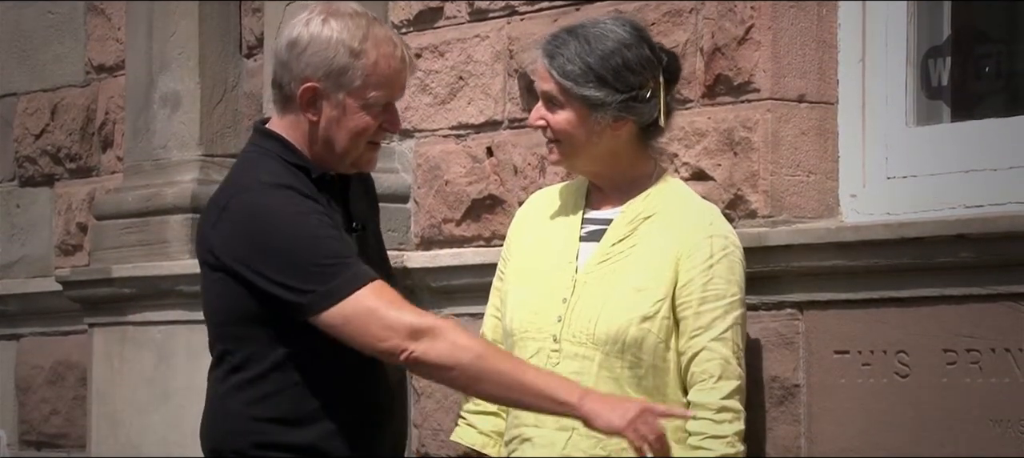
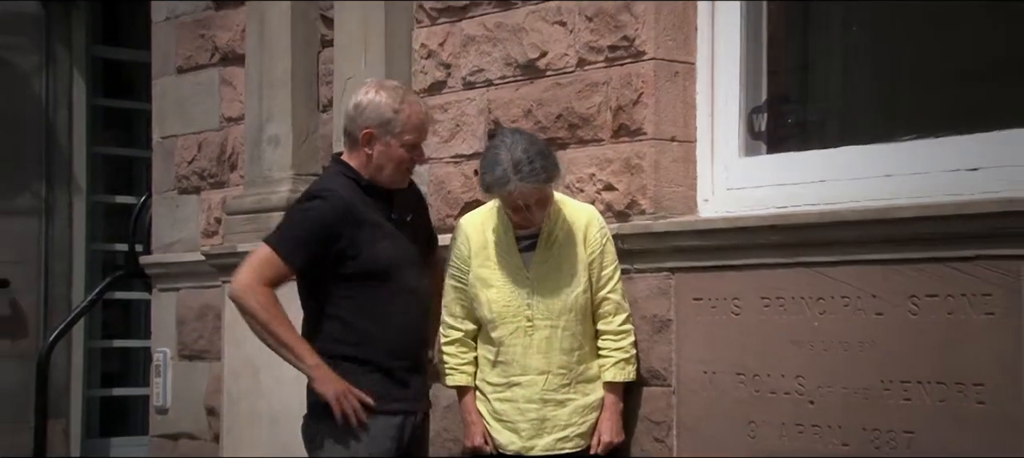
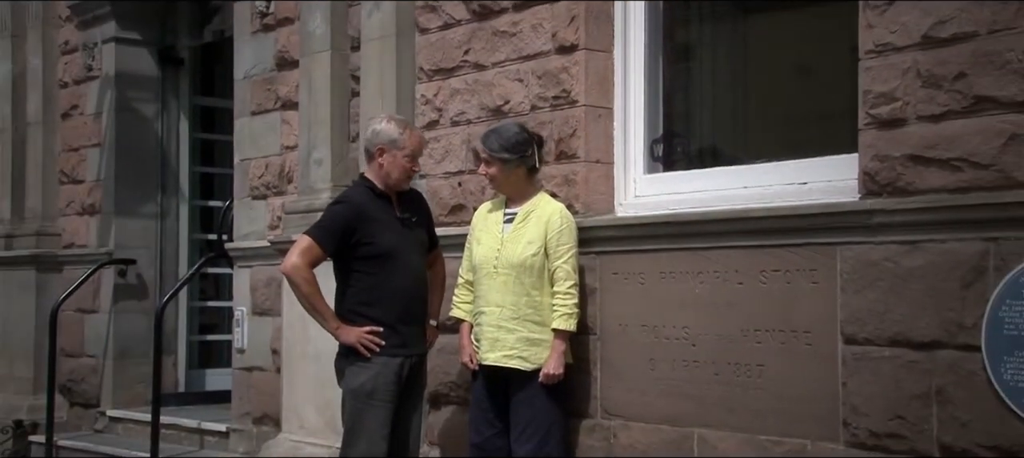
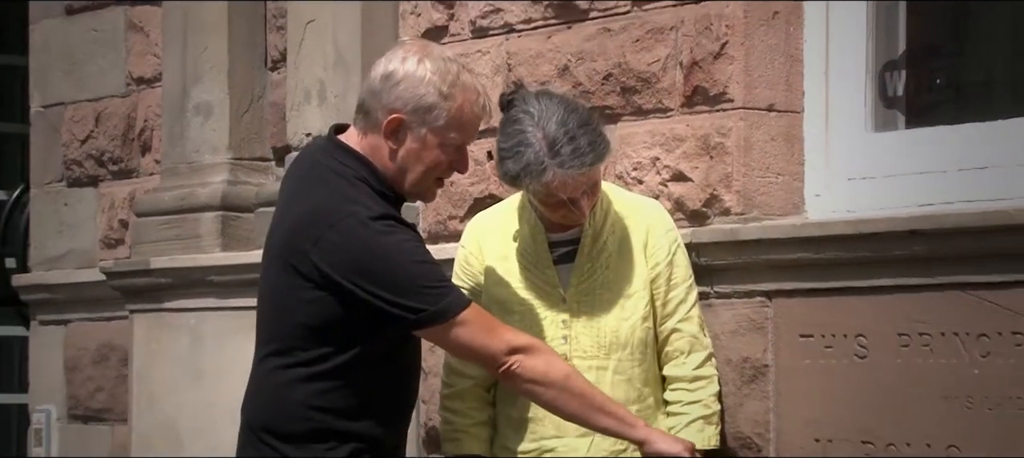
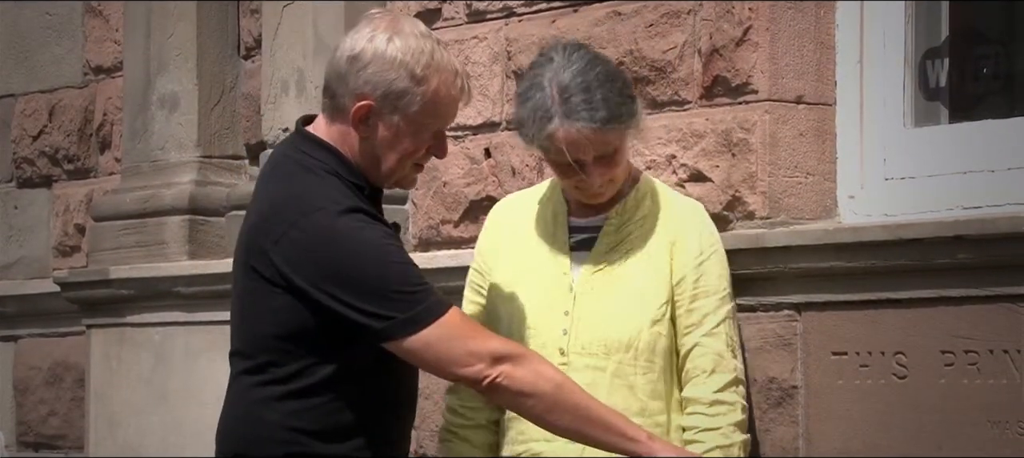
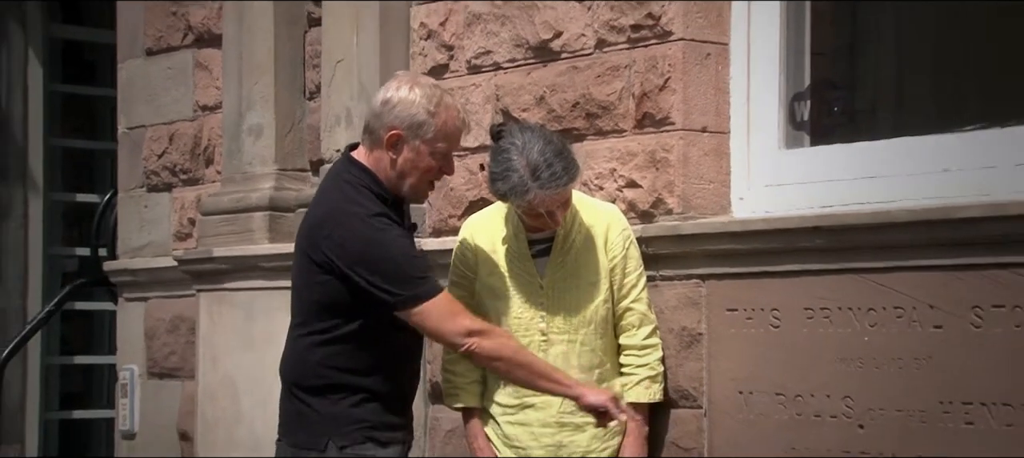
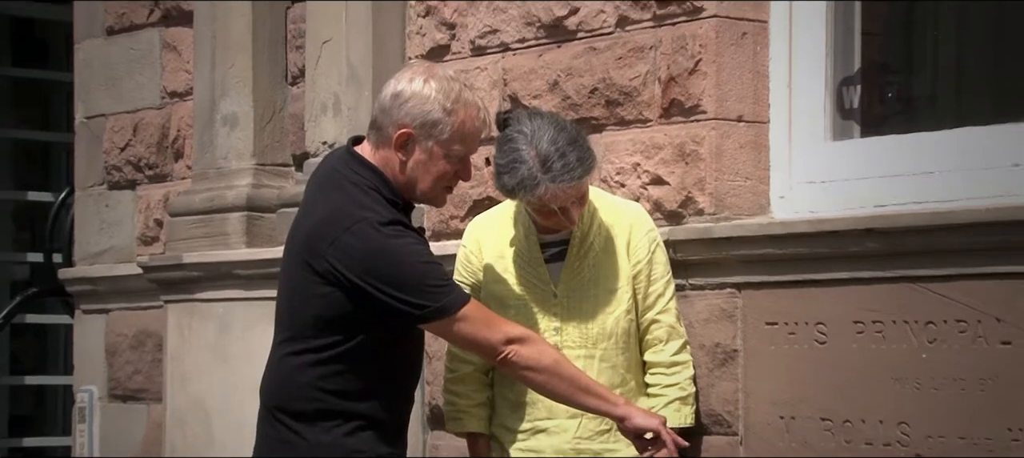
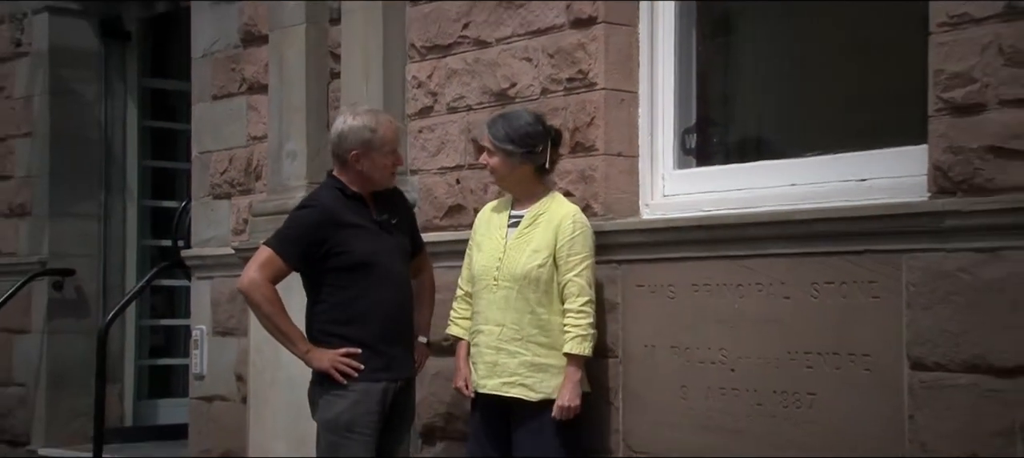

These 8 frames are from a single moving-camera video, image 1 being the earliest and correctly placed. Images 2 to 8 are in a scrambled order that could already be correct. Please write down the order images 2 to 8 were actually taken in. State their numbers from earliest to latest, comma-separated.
5, 4, 7, 6, 2, 8, 3
